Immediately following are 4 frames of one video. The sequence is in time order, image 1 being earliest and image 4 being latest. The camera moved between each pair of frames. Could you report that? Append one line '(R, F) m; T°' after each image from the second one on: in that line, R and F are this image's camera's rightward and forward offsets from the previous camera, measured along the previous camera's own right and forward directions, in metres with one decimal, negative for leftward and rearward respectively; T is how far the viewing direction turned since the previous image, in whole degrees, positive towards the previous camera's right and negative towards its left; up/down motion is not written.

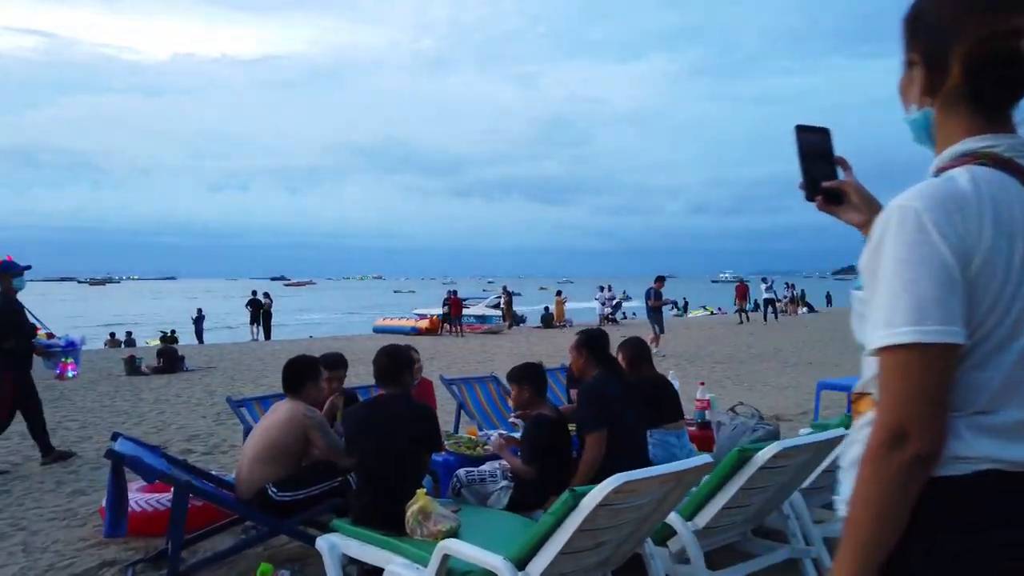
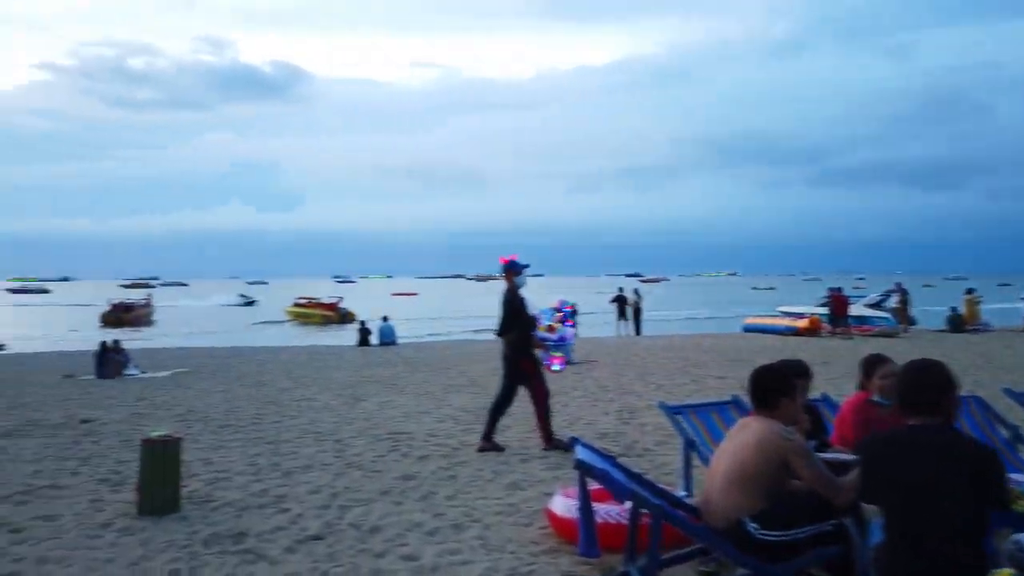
(-0.8, +0.6) m; -26°
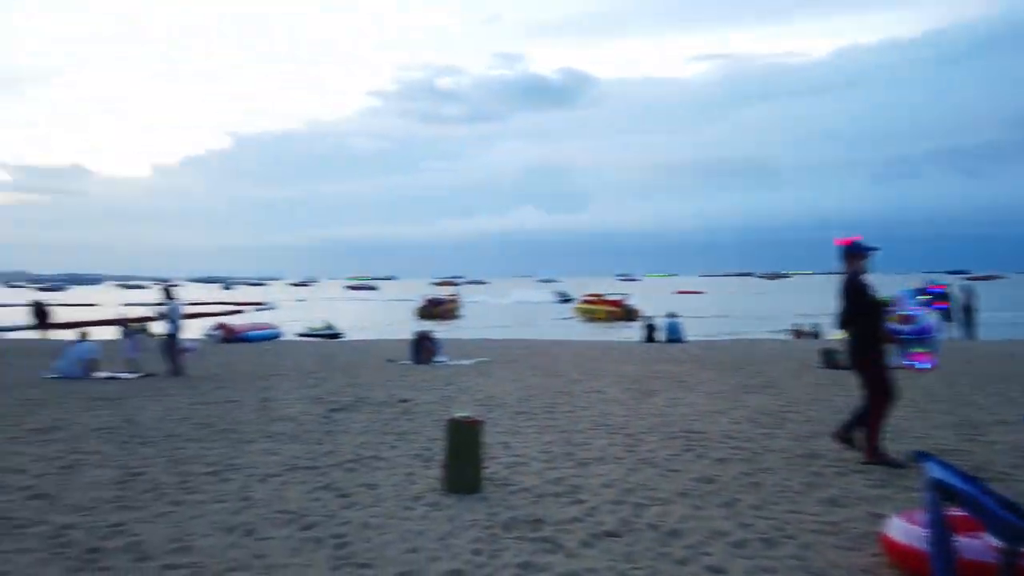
(-0.2, +0.3) m; -21°
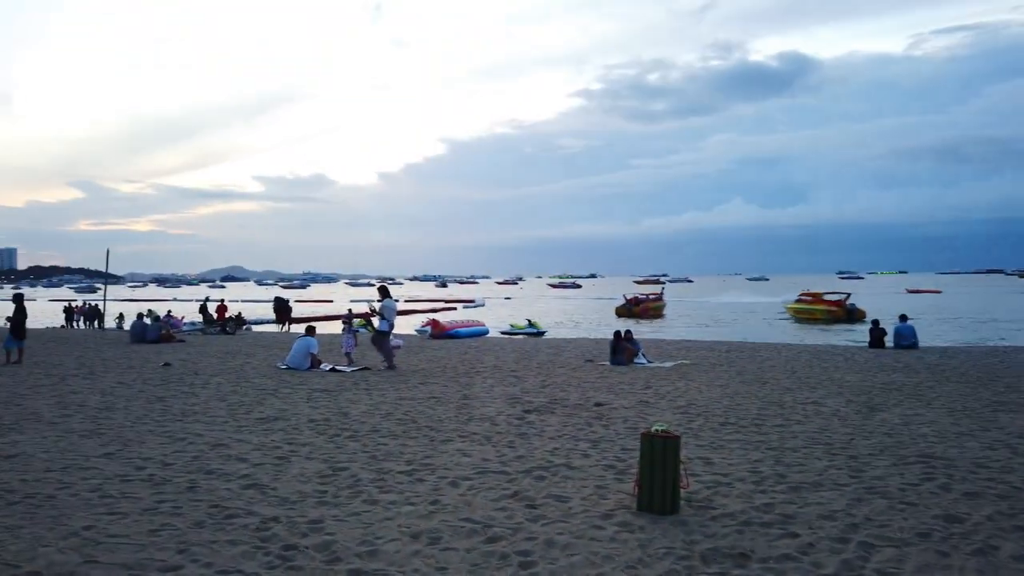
(0.0, +0.4) m; -15°
